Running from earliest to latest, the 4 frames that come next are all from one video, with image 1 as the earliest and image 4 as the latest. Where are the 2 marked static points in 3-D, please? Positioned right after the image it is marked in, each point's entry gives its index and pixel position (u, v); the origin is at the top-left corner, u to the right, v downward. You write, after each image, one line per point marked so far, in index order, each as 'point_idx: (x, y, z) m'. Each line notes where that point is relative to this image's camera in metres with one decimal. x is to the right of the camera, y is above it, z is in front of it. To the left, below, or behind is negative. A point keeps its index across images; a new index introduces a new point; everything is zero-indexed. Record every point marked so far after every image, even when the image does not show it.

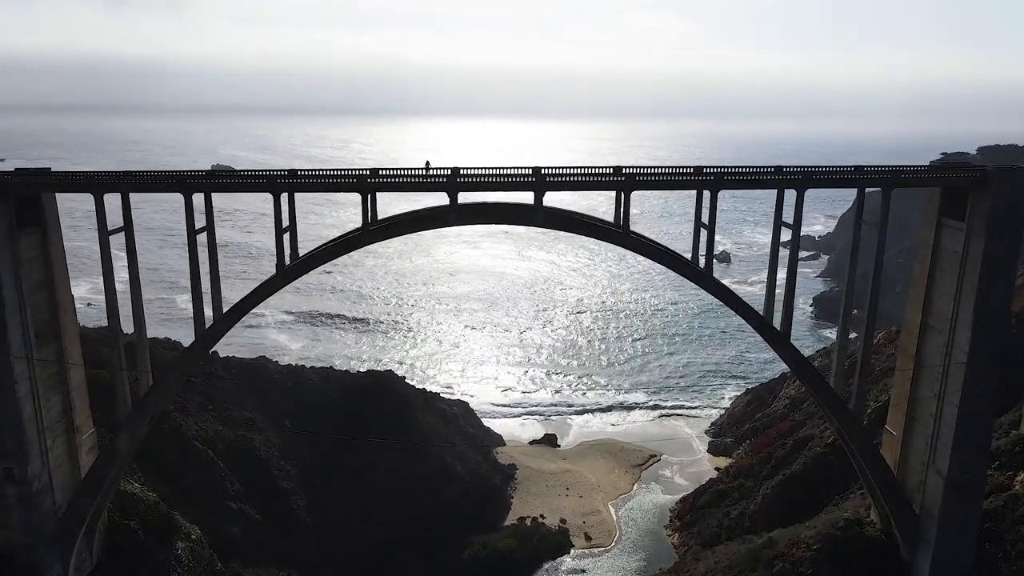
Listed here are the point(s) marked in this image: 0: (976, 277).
0: (+7.8, +0.2, +11.3) m
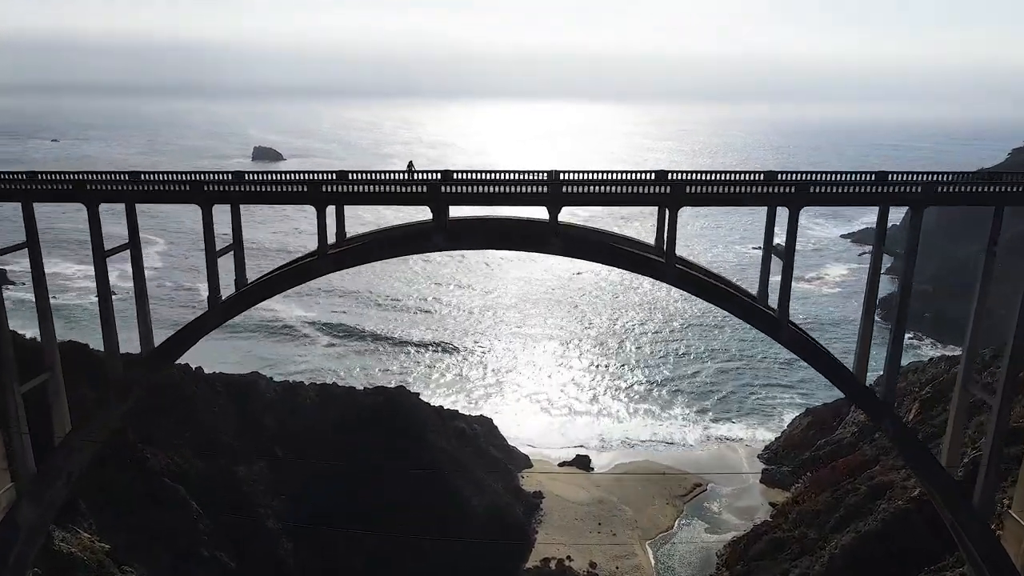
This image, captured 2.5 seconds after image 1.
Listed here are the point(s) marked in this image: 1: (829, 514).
0: (+7.8, -0.6, +8.0) m
1: (+8.6, -6.1, +18.3) m
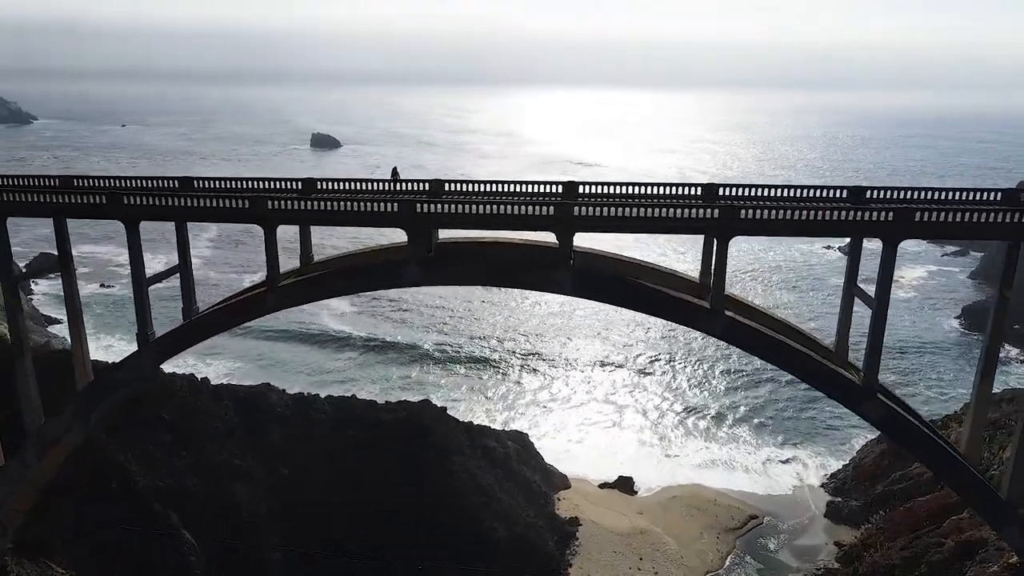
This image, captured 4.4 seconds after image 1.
0: (+7.7, -1.2, +5.5) m
1: (+9.2, -6.6, +15.8) m
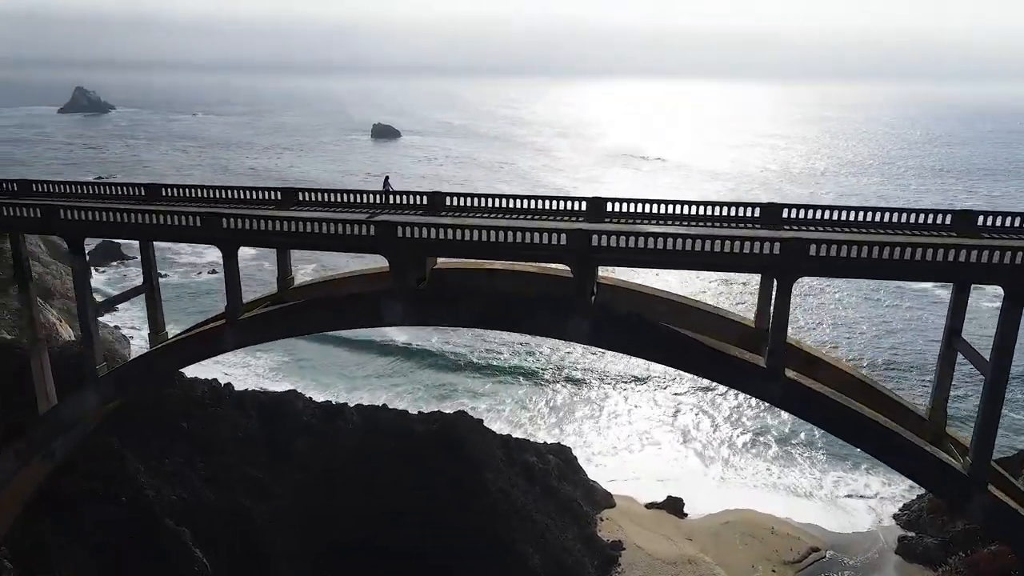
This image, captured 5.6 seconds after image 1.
0: (+7.5, -1.8, +3.6) m
1: (+9.8, -7.1, +13.8) m
